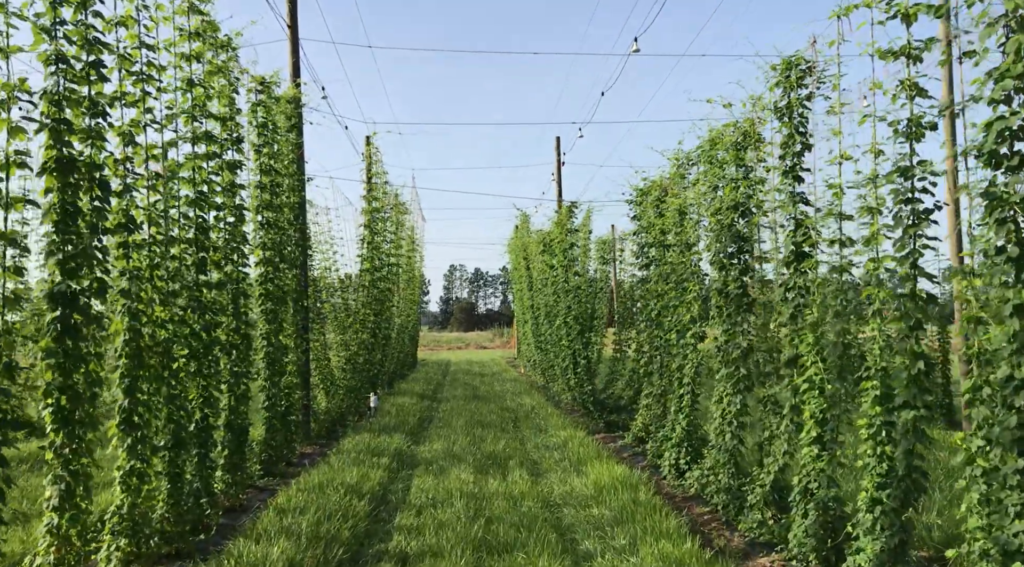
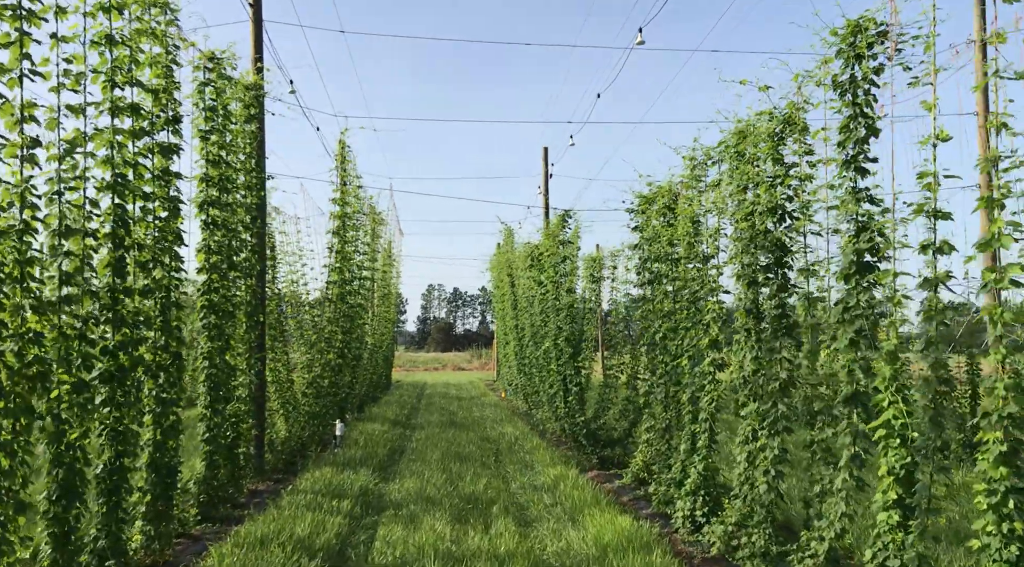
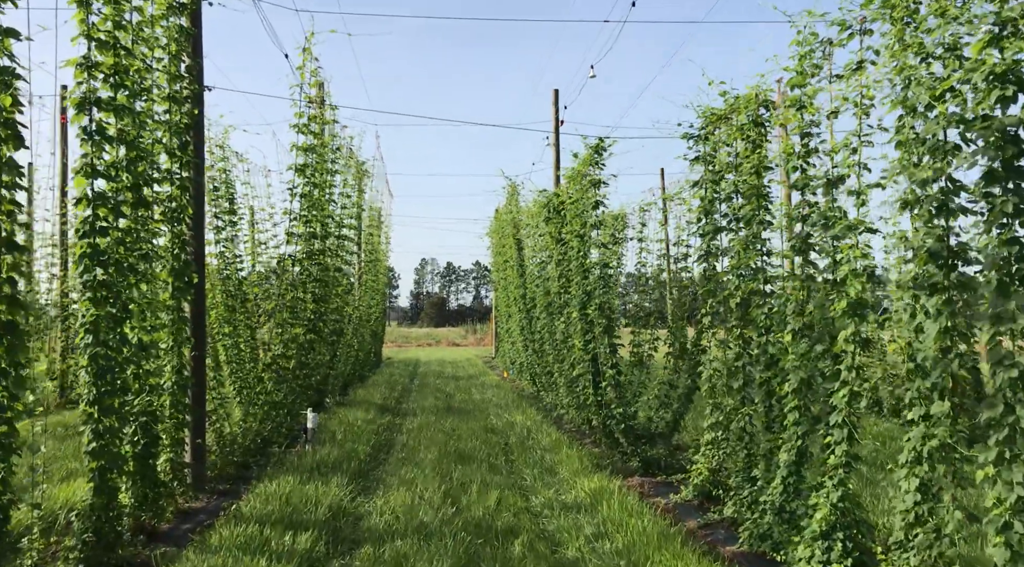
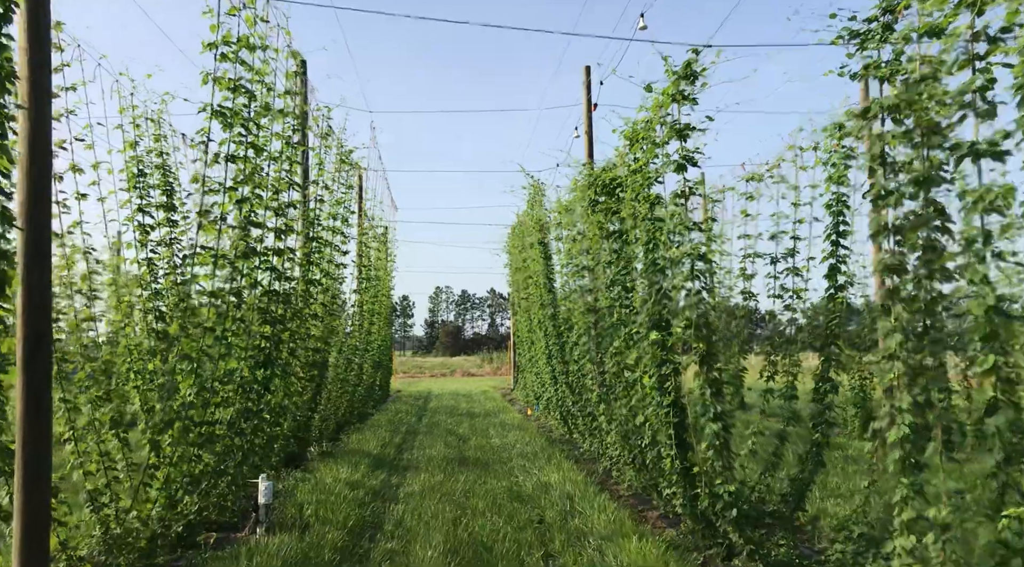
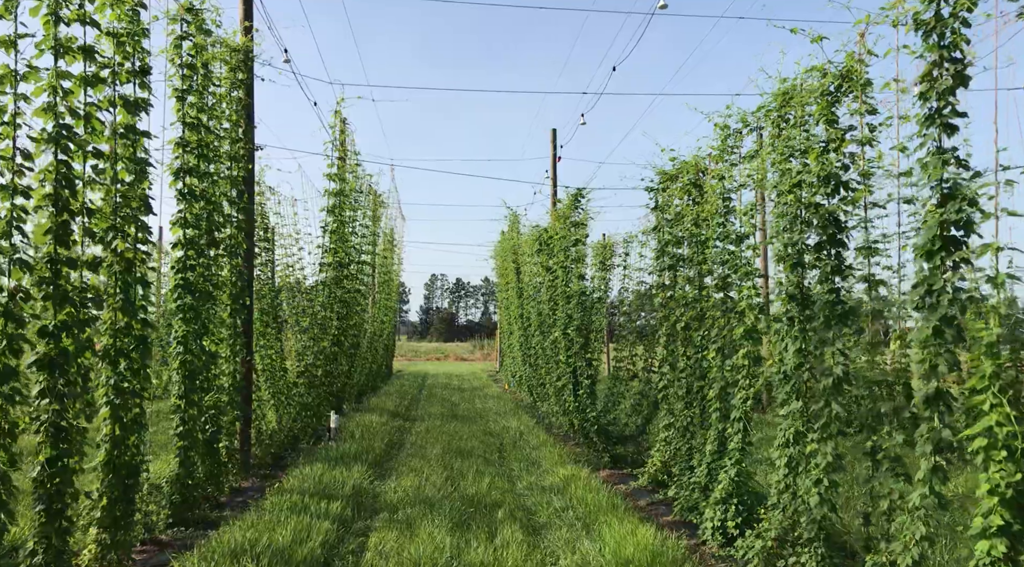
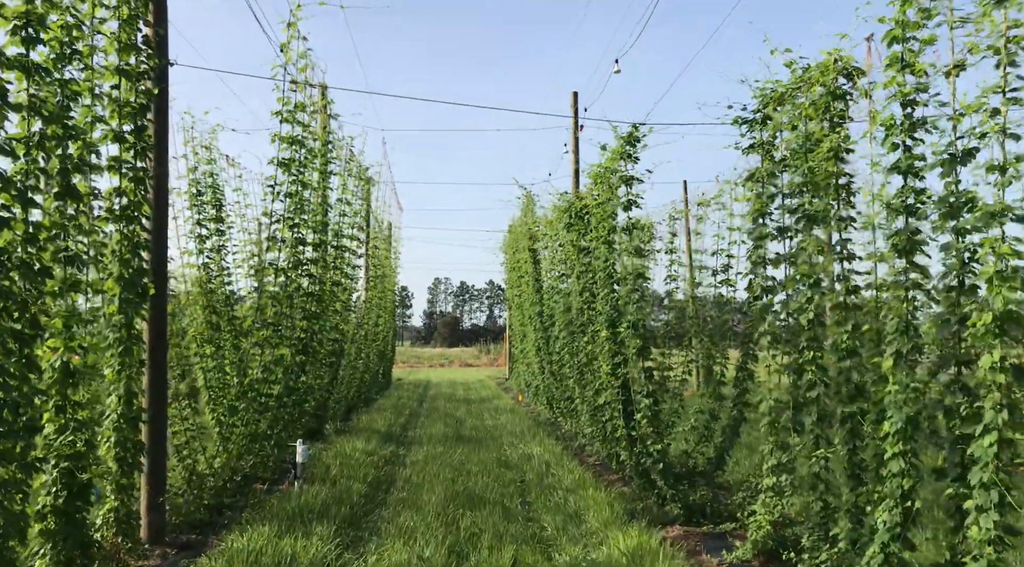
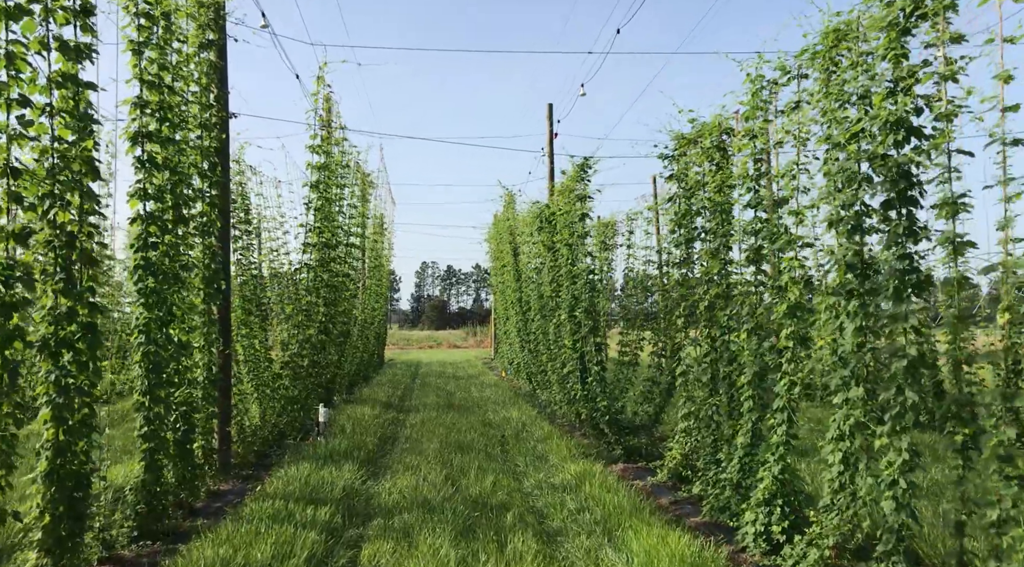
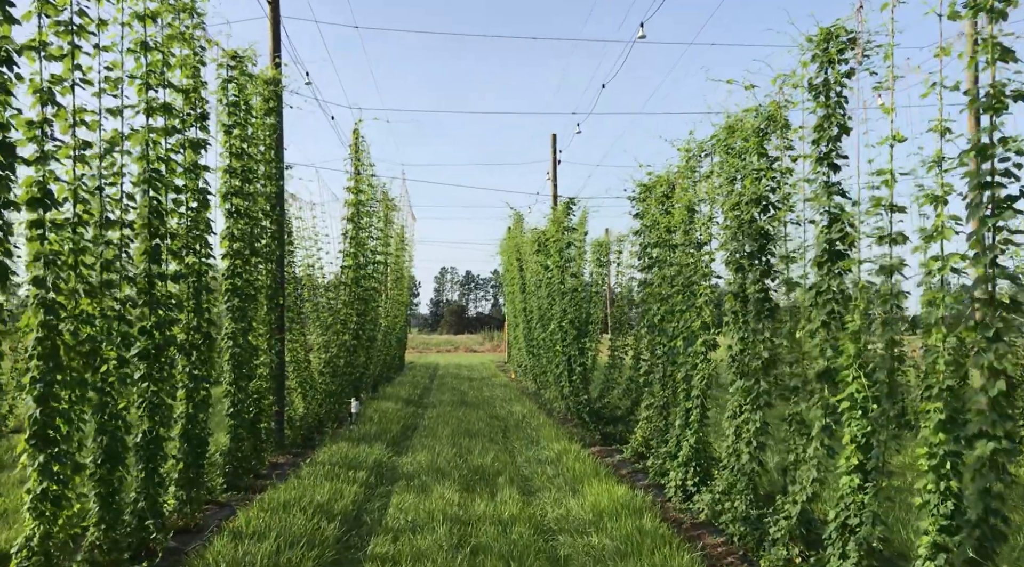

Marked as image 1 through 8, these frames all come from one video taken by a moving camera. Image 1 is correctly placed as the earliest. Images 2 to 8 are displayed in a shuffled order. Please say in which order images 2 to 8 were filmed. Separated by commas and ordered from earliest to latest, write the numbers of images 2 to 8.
8, 2, 5, 7, 3, 6, 4
